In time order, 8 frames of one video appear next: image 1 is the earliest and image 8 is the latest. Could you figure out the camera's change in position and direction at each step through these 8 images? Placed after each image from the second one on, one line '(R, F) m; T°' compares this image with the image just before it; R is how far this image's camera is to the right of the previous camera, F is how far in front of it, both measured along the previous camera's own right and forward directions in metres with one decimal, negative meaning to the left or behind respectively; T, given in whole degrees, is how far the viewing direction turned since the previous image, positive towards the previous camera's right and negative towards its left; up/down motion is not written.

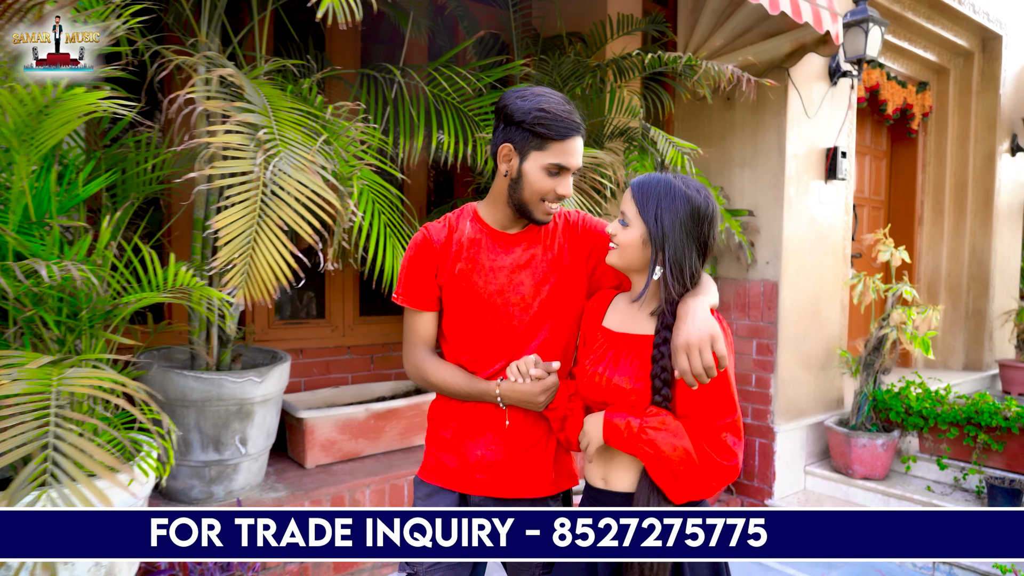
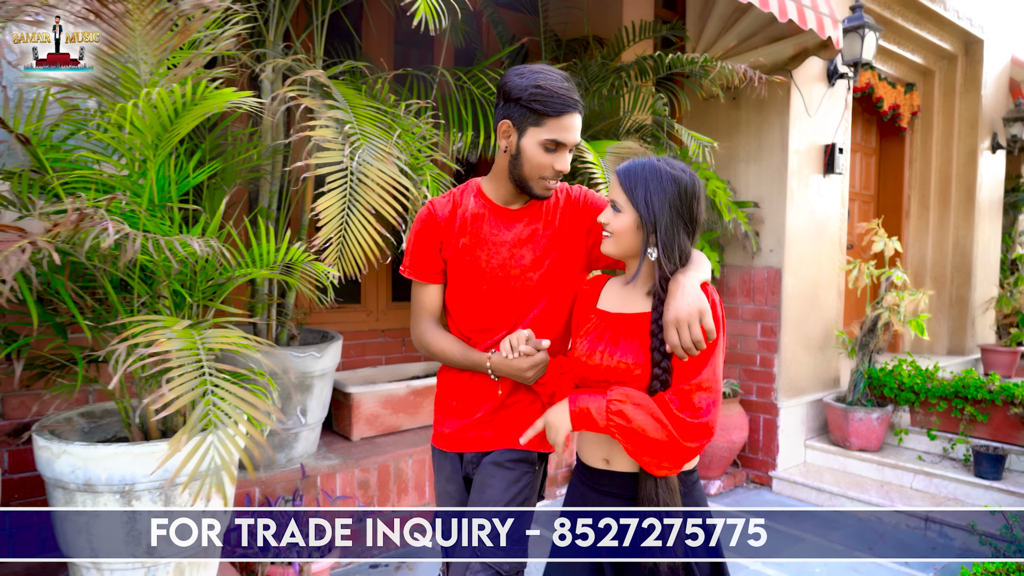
(-0.2, -0.3) m; +1°
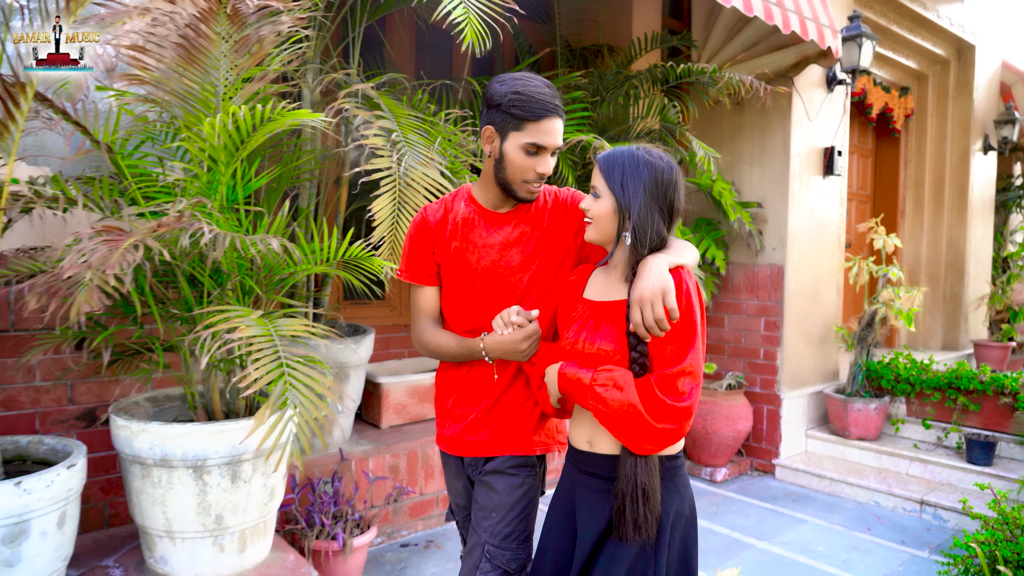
(-0.1, -0.2) m; 0°
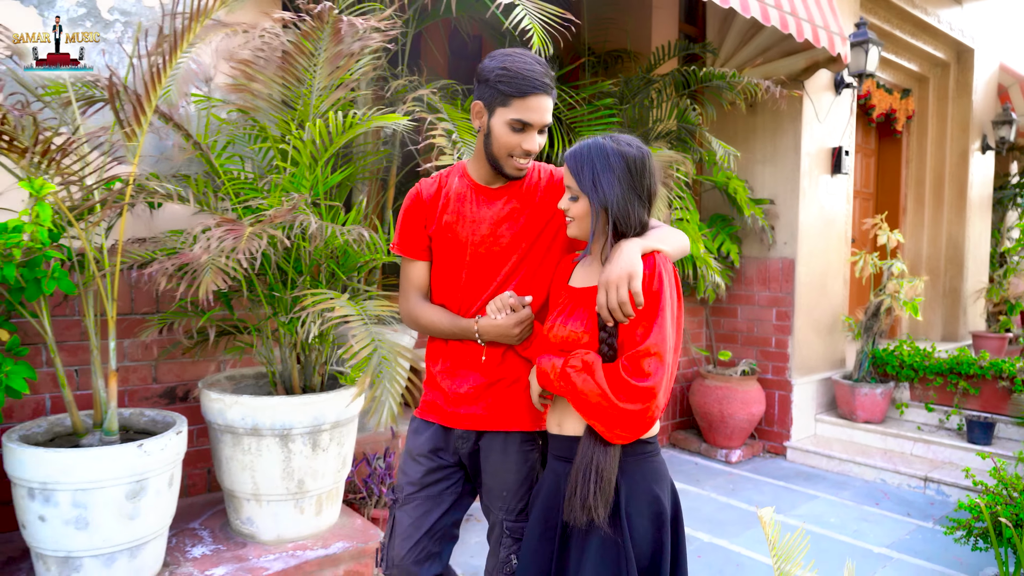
(-0.2, -0.3) m; 0°
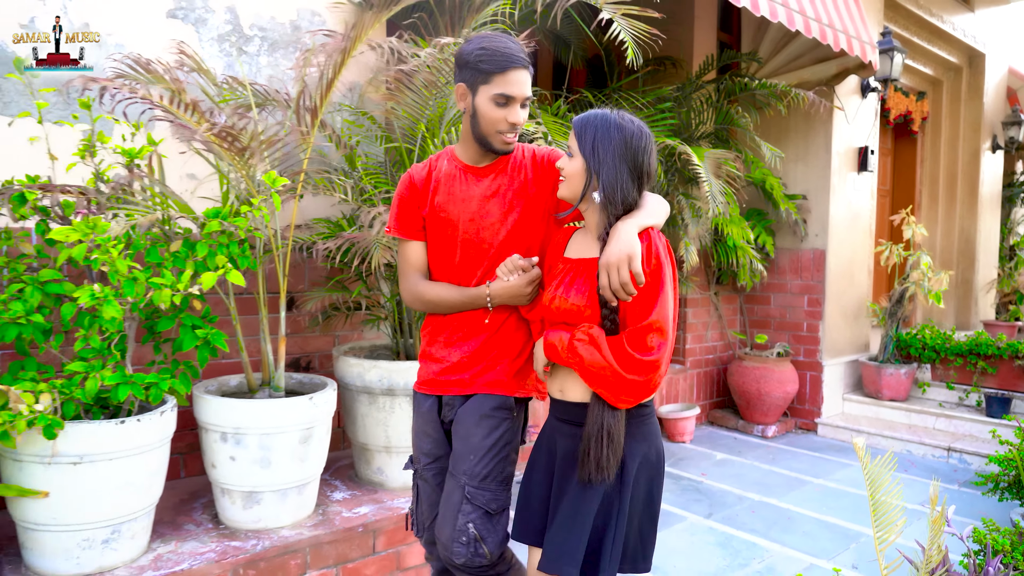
(-0.4, -0.4) m; 0°
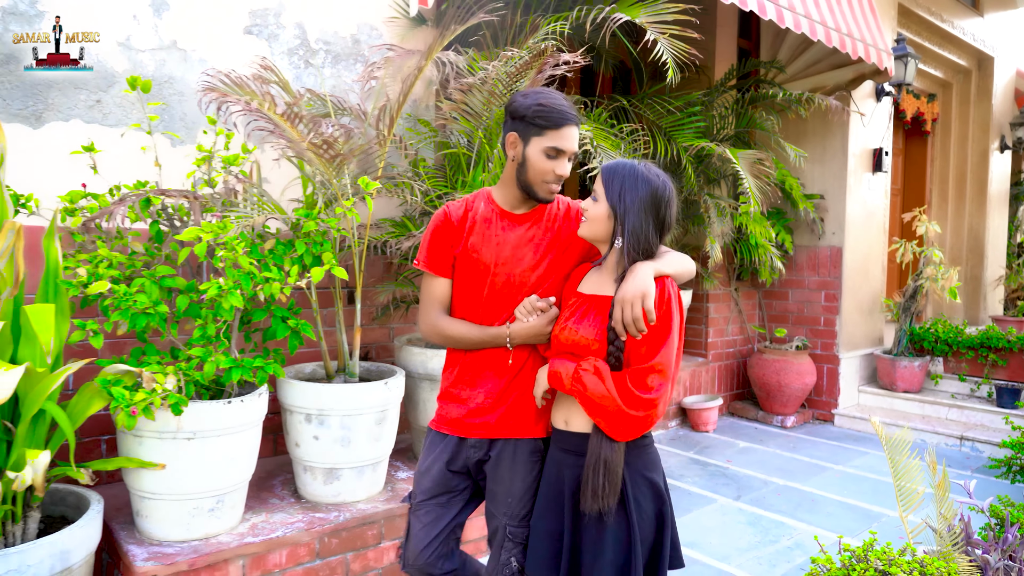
(-0.2, -0.3) m; 0°
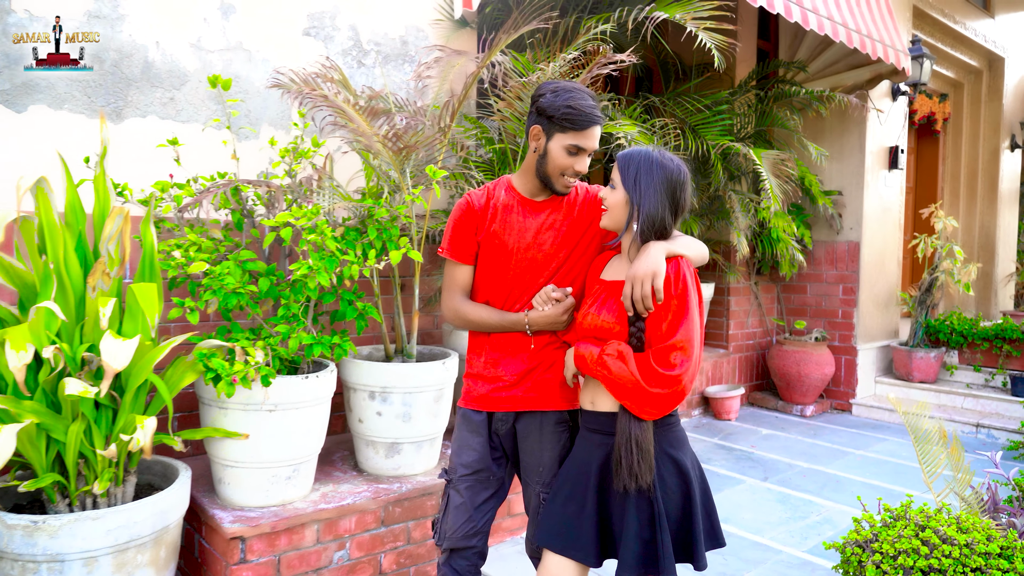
(-0.2, -0.2) m; 0°
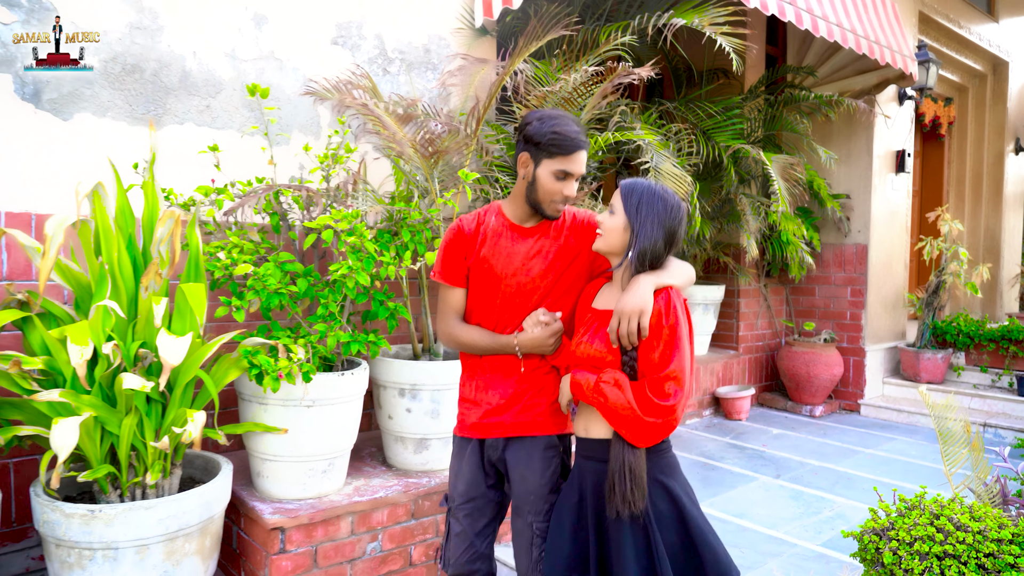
(-0.1, -0.1) m; 0°
